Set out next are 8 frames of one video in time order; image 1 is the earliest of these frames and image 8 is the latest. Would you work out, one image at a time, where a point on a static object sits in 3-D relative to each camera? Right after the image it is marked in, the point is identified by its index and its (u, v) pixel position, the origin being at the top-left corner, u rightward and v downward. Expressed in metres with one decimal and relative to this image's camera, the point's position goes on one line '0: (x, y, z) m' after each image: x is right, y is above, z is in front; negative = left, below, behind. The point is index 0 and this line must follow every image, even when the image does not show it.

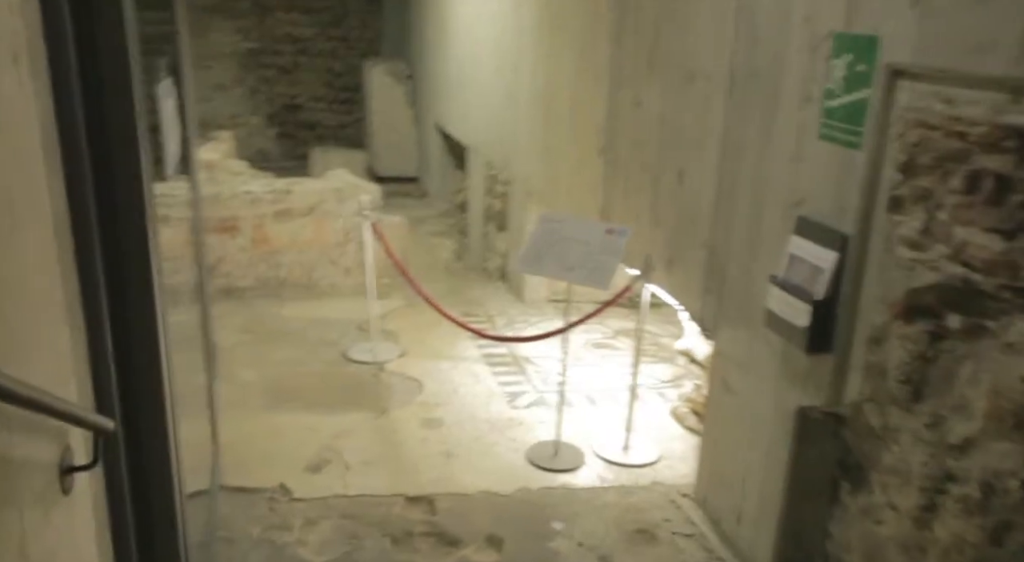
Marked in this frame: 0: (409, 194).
0: (-0.8, +0.7, +6.9) m
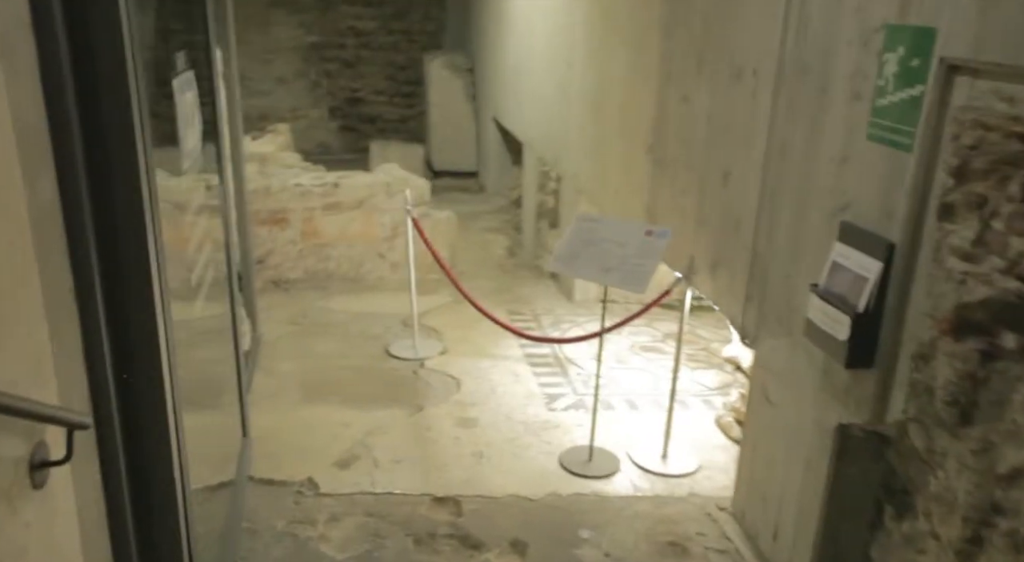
0: (-0.4, +0.7, +6.9) m
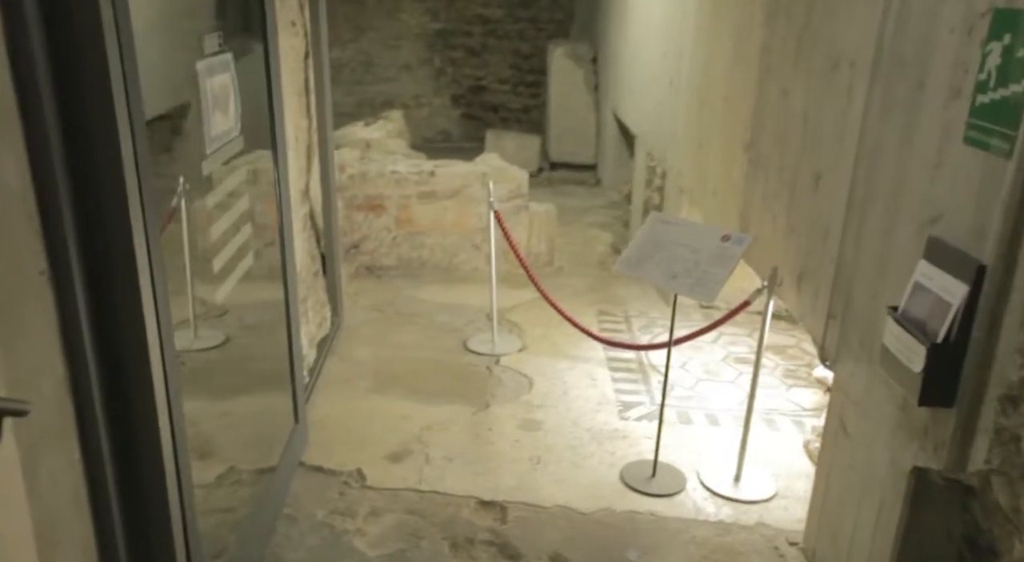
0: (+0.5, +0.8, +6.7) m
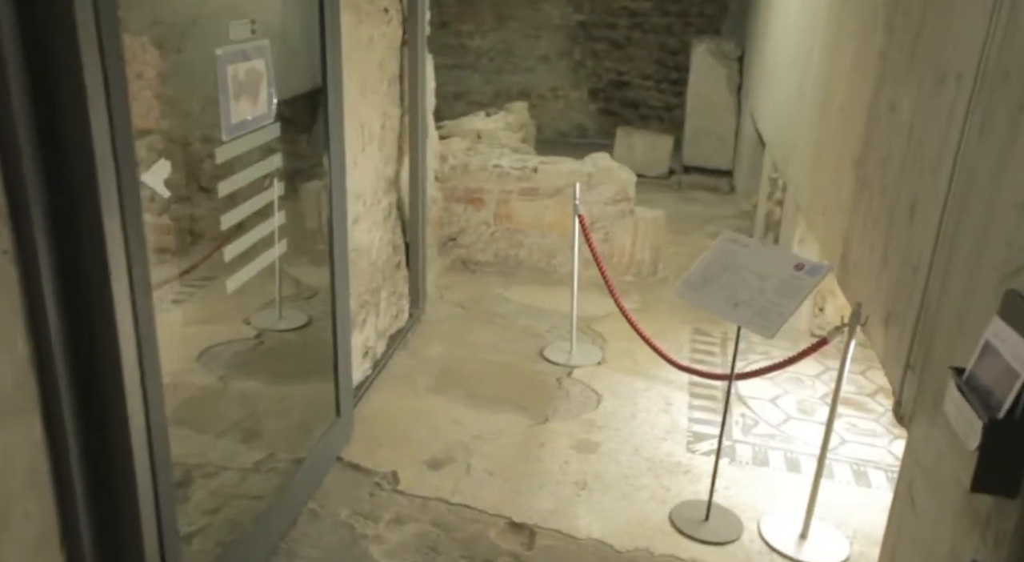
0: (+1.5, +0.7, +6.3) m
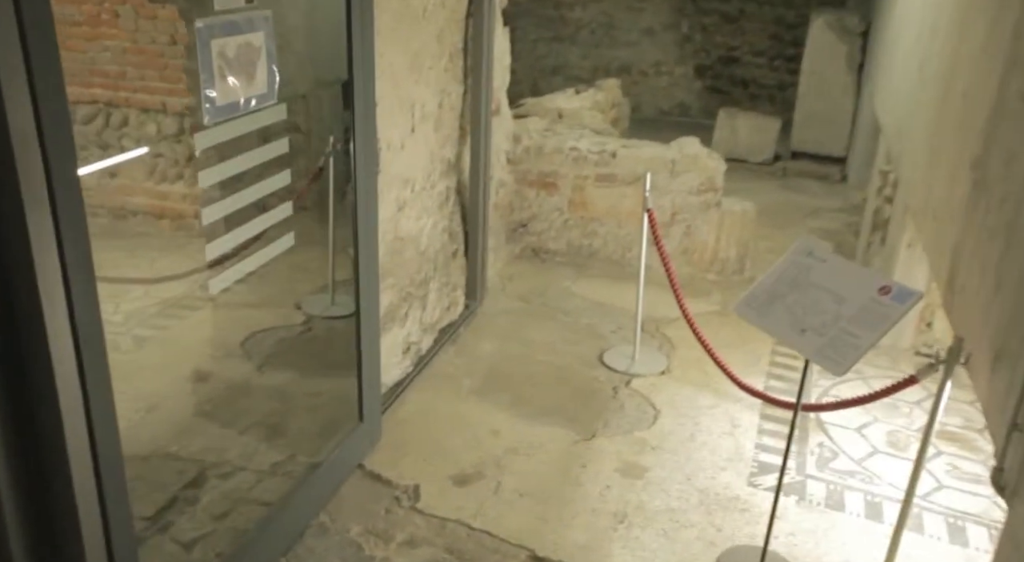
0: (+2.1, +0.7, +5.8) m
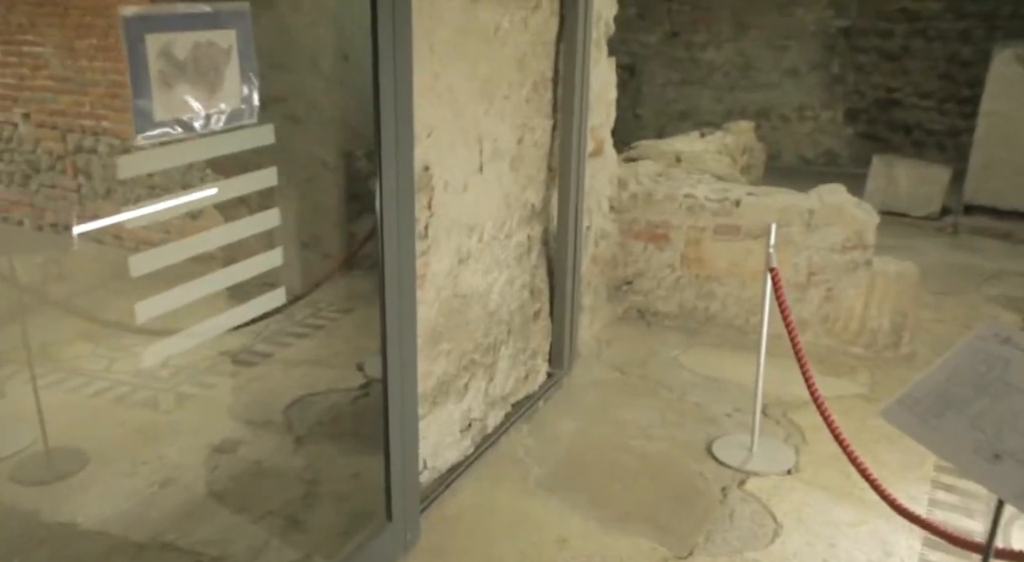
0: (+2.8, +0.3, +4.8) m
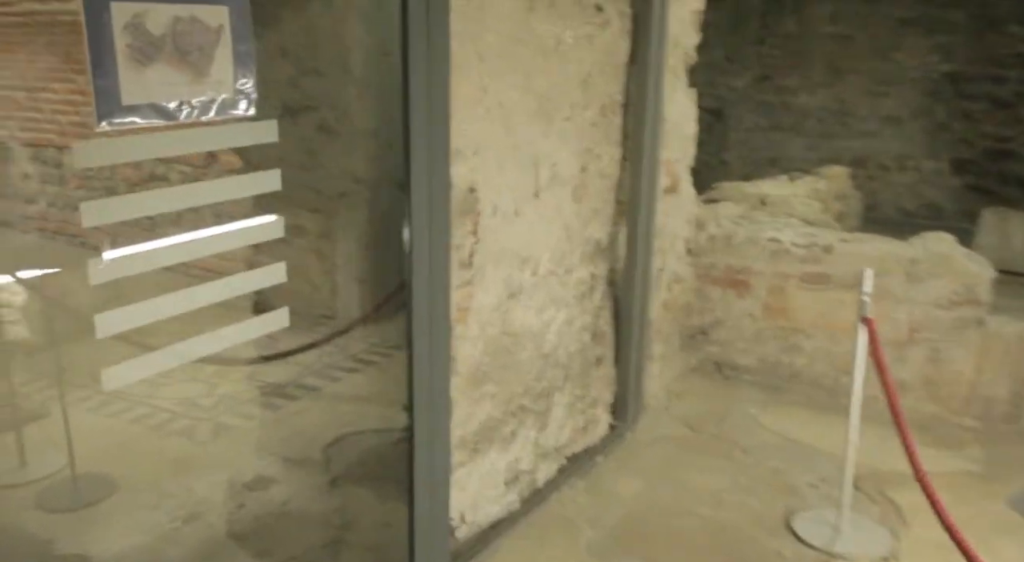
0: (+3.1, -0.1, +4.3) m
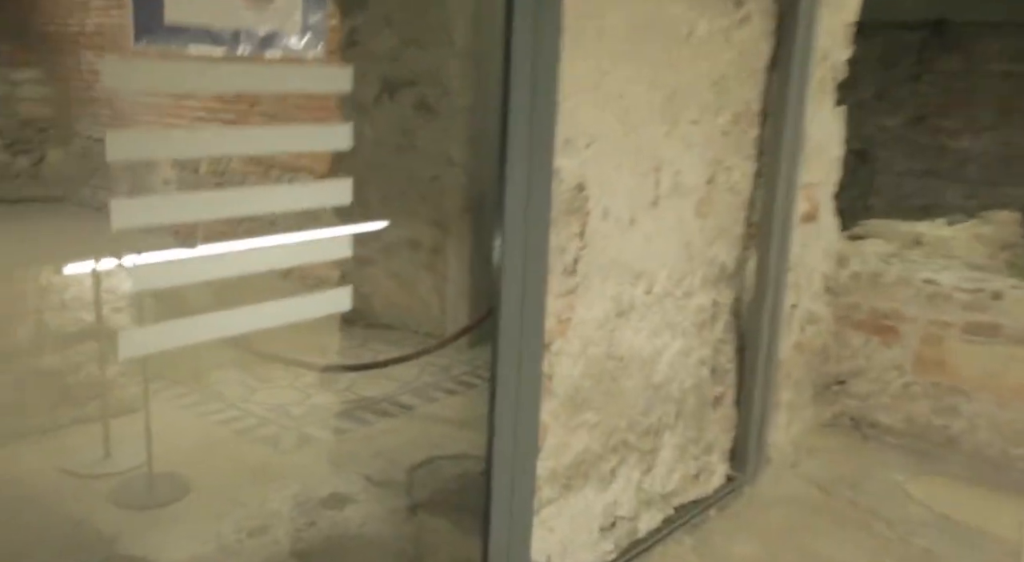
0: (+3.6, -0.5, +3.6) m
